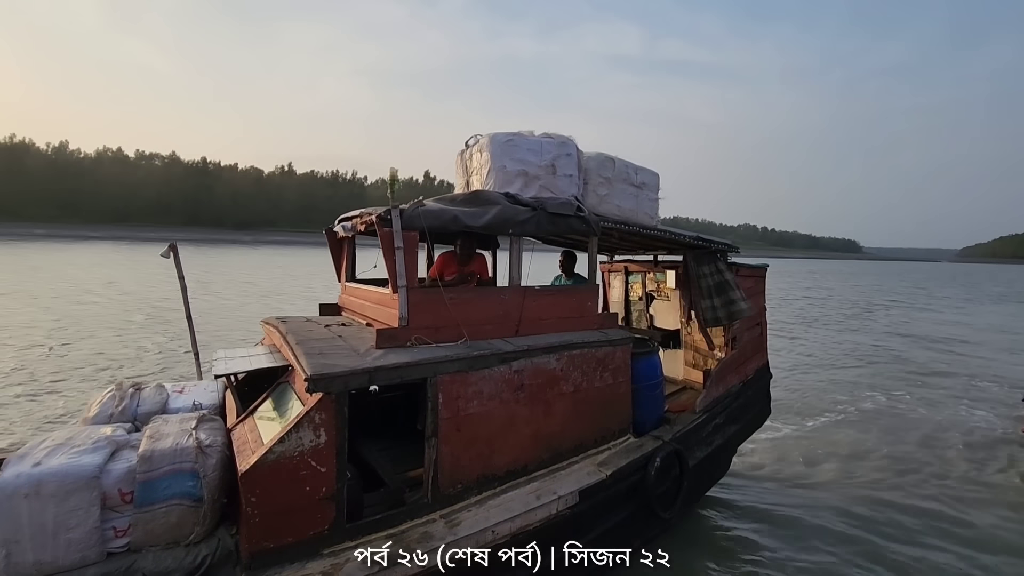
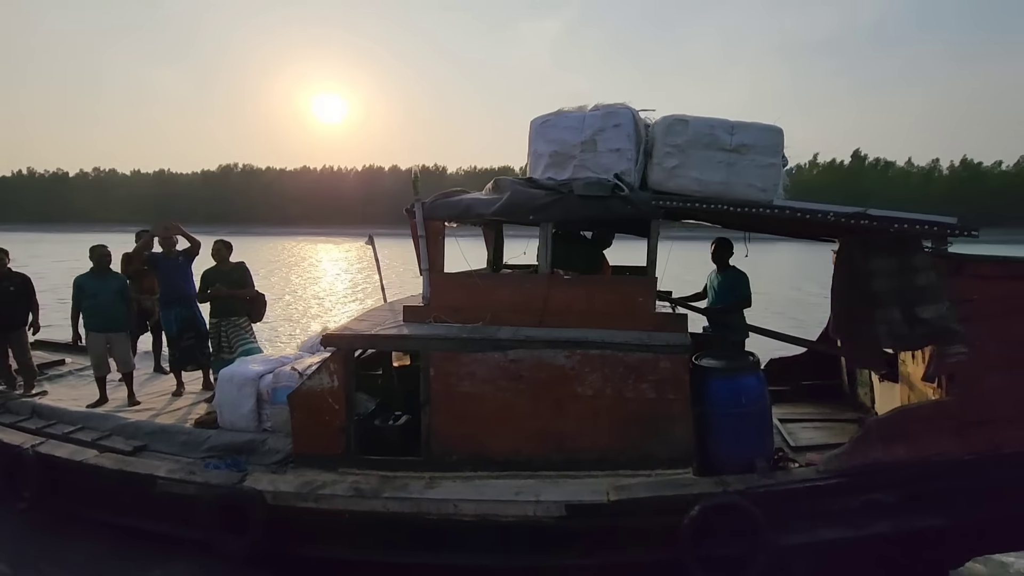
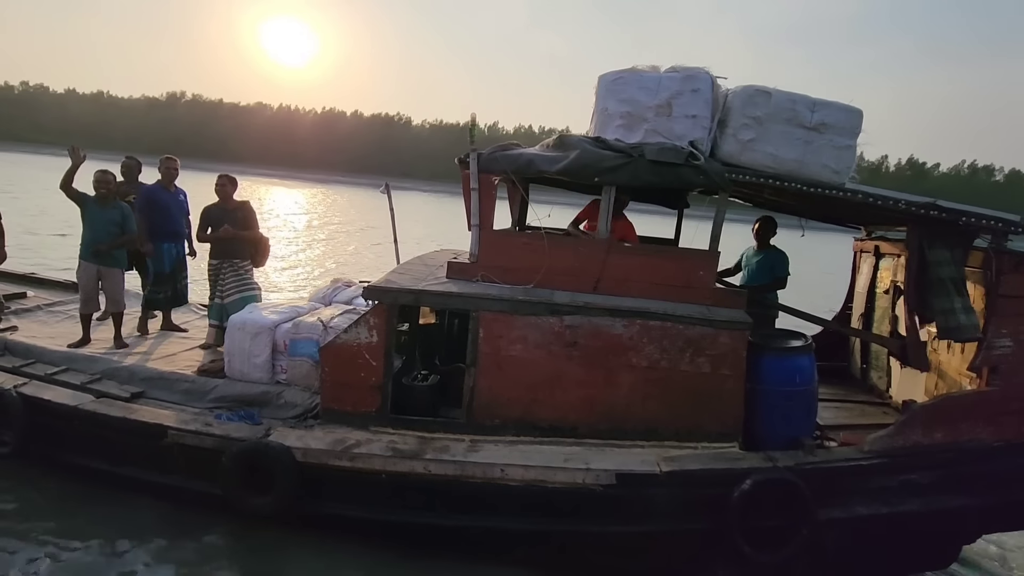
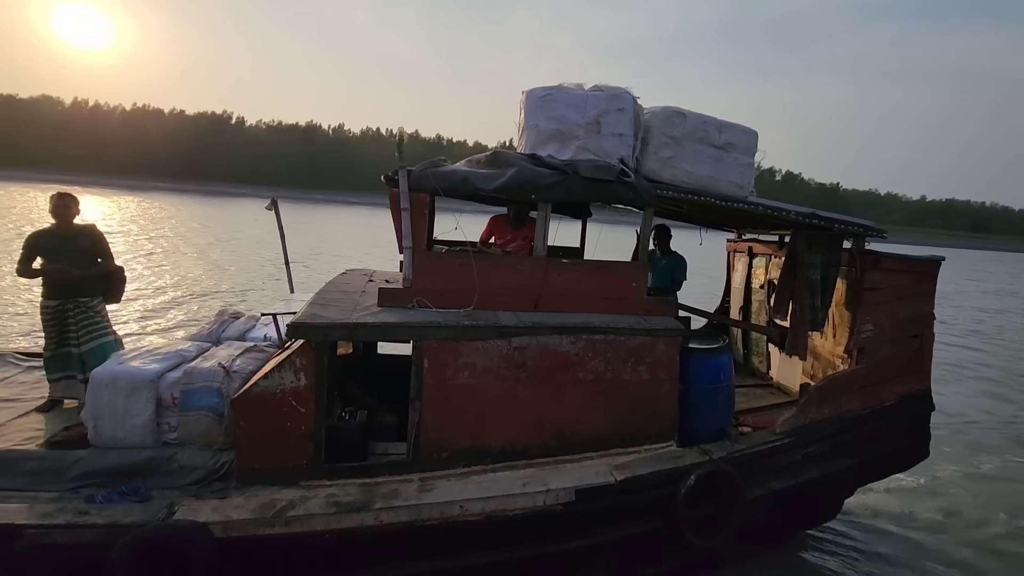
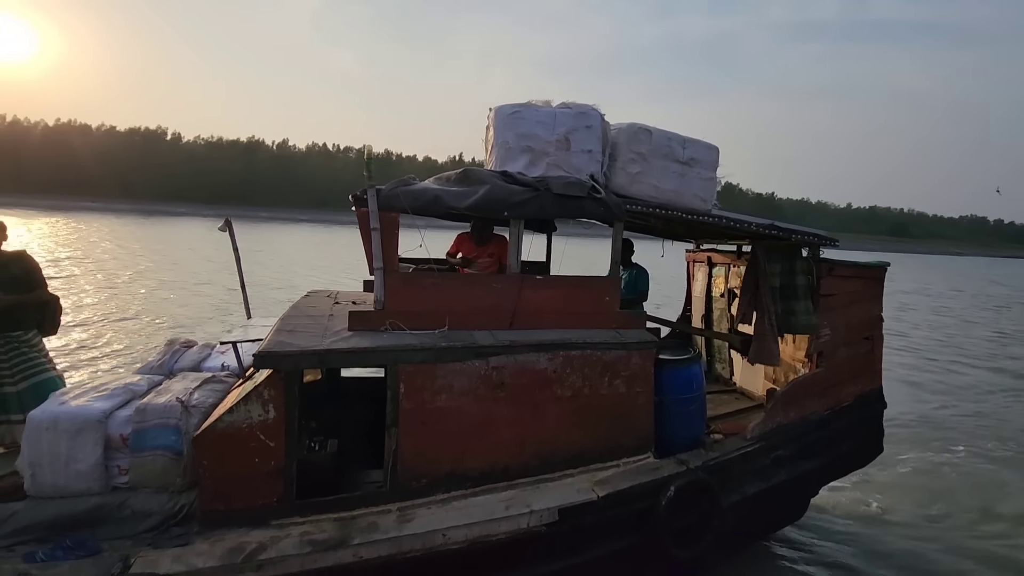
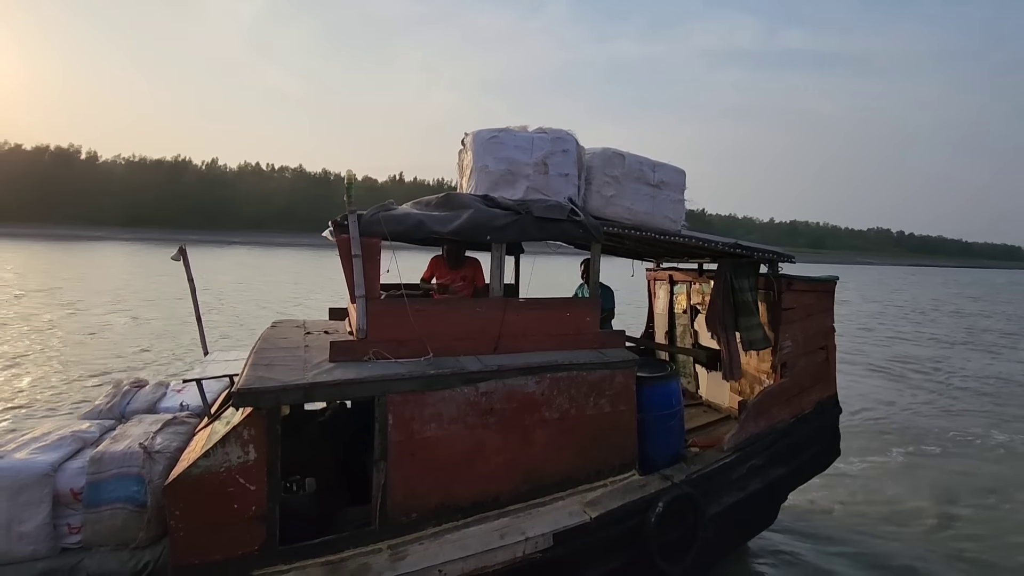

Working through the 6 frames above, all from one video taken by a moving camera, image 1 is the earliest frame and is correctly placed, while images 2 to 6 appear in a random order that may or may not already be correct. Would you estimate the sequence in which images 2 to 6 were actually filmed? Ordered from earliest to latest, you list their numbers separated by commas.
6, 5, 4, 3, 2
